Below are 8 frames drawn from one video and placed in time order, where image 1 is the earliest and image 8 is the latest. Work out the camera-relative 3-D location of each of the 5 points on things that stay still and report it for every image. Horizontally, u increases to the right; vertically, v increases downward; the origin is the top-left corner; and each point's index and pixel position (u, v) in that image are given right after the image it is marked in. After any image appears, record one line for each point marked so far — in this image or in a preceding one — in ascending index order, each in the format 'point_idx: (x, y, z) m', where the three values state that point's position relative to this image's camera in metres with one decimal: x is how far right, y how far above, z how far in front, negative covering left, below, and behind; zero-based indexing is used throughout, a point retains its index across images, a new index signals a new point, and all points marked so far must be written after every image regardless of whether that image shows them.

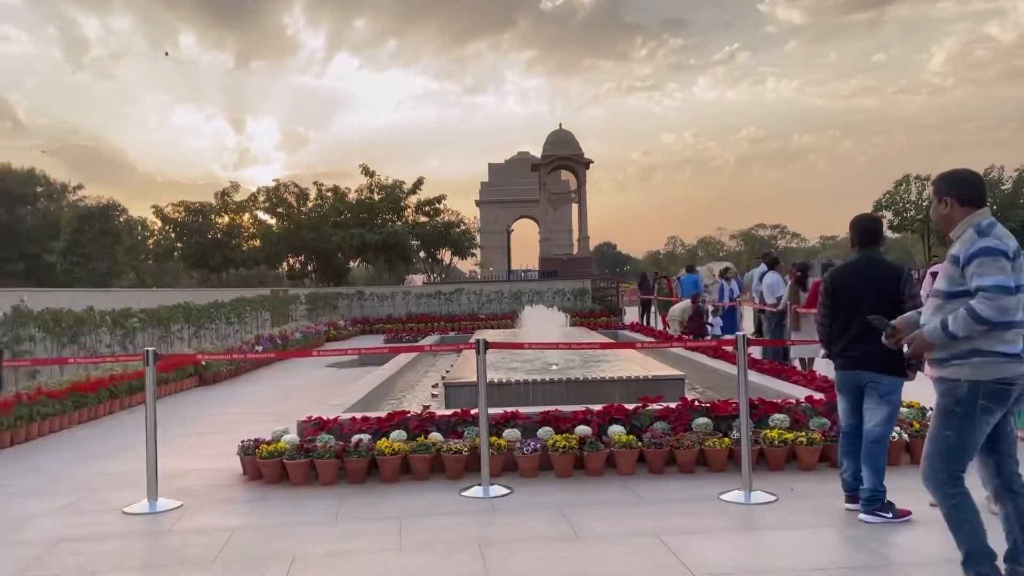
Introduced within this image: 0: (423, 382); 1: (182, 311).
0: (-1.1, -1.3, +10.2) m
1: (-5.4, -0.4, +13.4) m
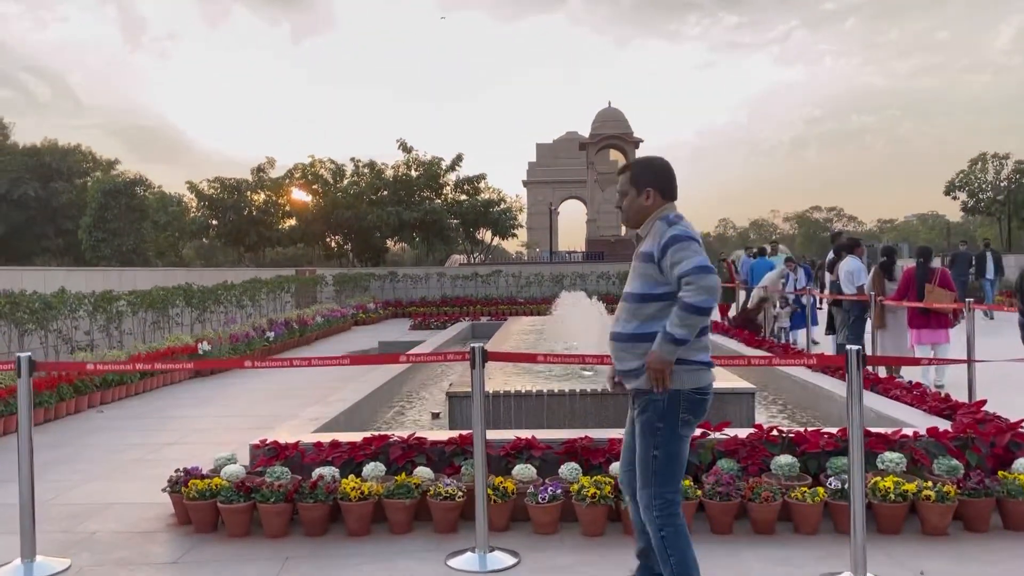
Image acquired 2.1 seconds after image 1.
0: (-0.8, -1.1, +8.7) m
1: (-4.9, -0.1, +12.2) m
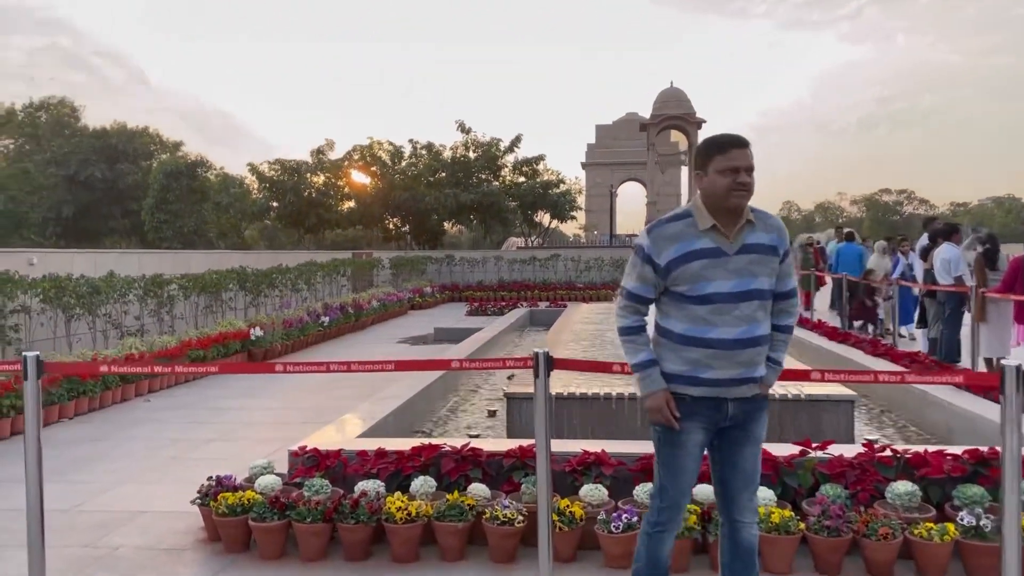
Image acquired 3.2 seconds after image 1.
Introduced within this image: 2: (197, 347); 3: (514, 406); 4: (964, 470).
0: (-0.2, -1.0, +8.2) m
1: (-4.0, +0.2, +11.9) m
2: (-3.7, -0.7, +9.7) m
3: (0.0, -0.8, +5.3) m
4: (+2.1, -0.9, +3.8) m
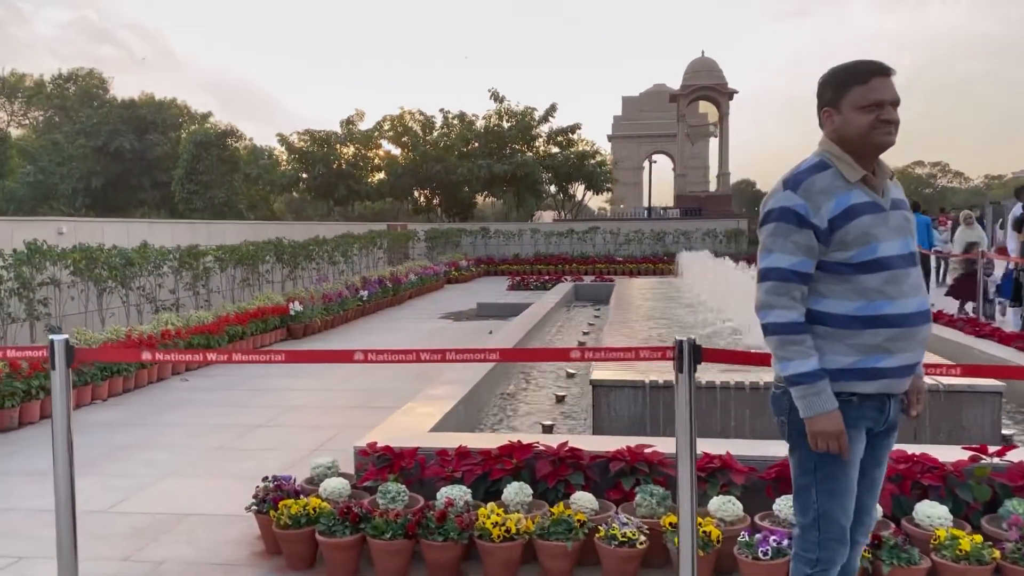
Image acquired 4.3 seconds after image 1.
0: (+0.4, -0.7, +7.5) m
1: (-3.3, +0.6, +11.3) m
2: (-3.1, -0.4, +9.2) m
3: (+0.5, -0.6, +4.7) m
4: (+2.6, -0.8, +3.1) m
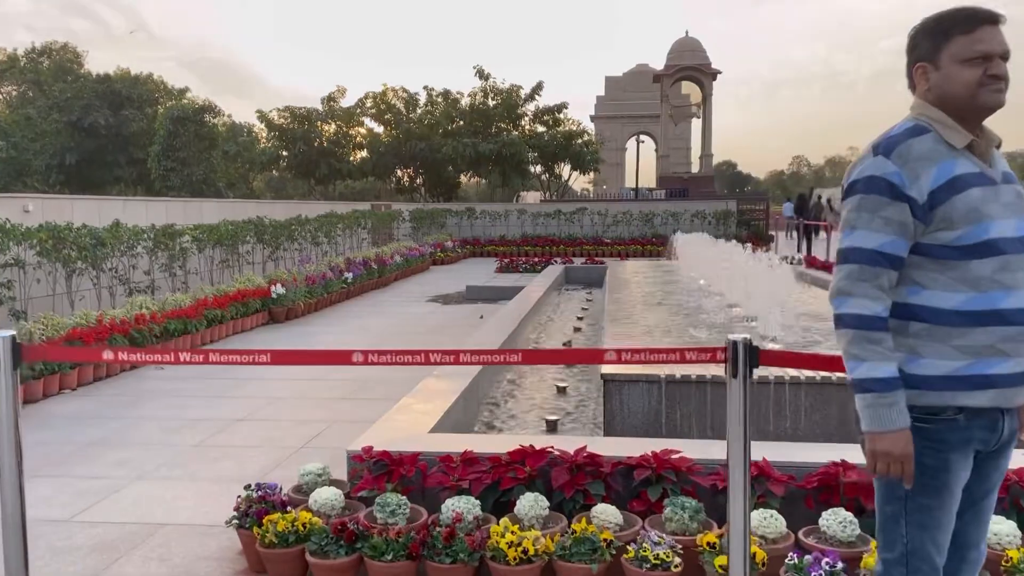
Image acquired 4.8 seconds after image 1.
0: (+0.3, -0.6, +7.2) m
1: (-3.4, +0.8, +10.8) m
2: (-3.2, -0.2, +8.8) m
3: (+0.5, -0.5, +4.3) m
4: (+2.6, -0.7, +2.8) m
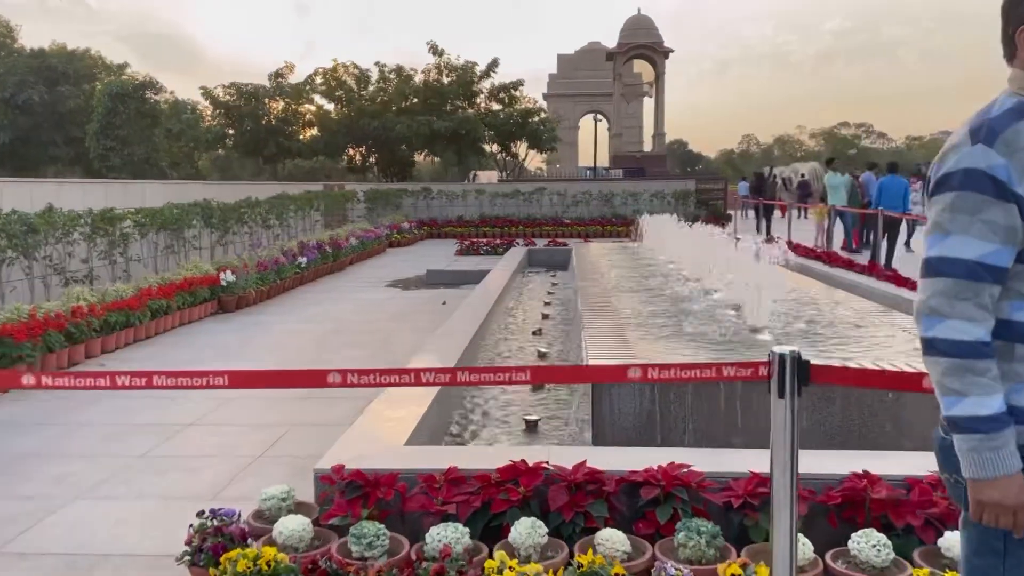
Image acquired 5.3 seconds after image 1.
0: (+0.1, -0.5, +6.8) m
1: (-3.9, +1.0, +10.2) m
2: (-3.5, -0.1, +8.2) m
3: (+0.4, -0.5, +4.0) m
4: (+2.6, -0.7, +2.6) m
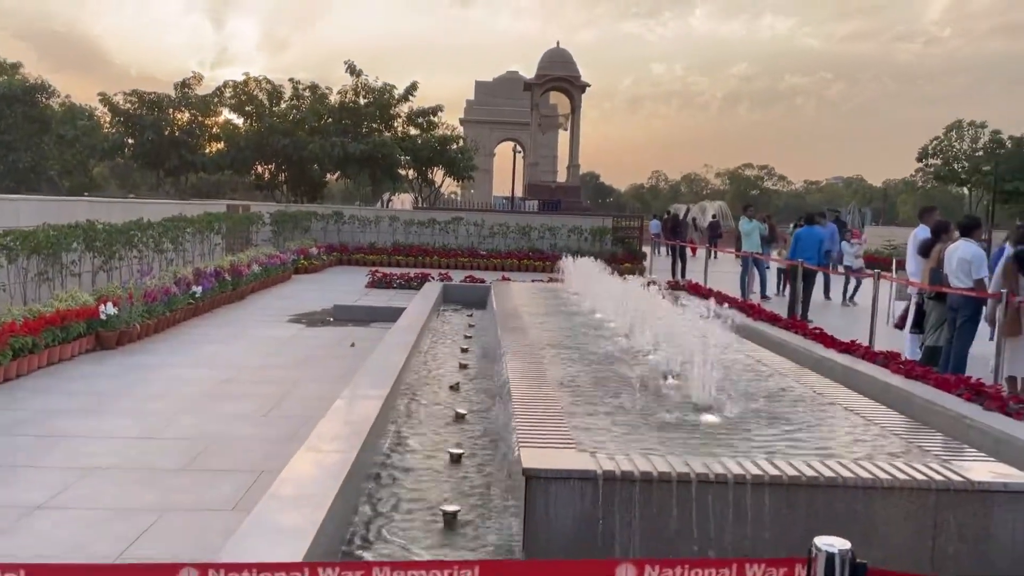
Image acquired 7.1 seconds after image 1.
0: (-0.6, -0.9, +6.2) m
1: (-4.8, +0.6, +9.2) m
2: (-4.3, -0.4, +7.2) m
3: (+0.1, -0.9, +3.4) m
4: (+2.4, -1.1, +2.3) m
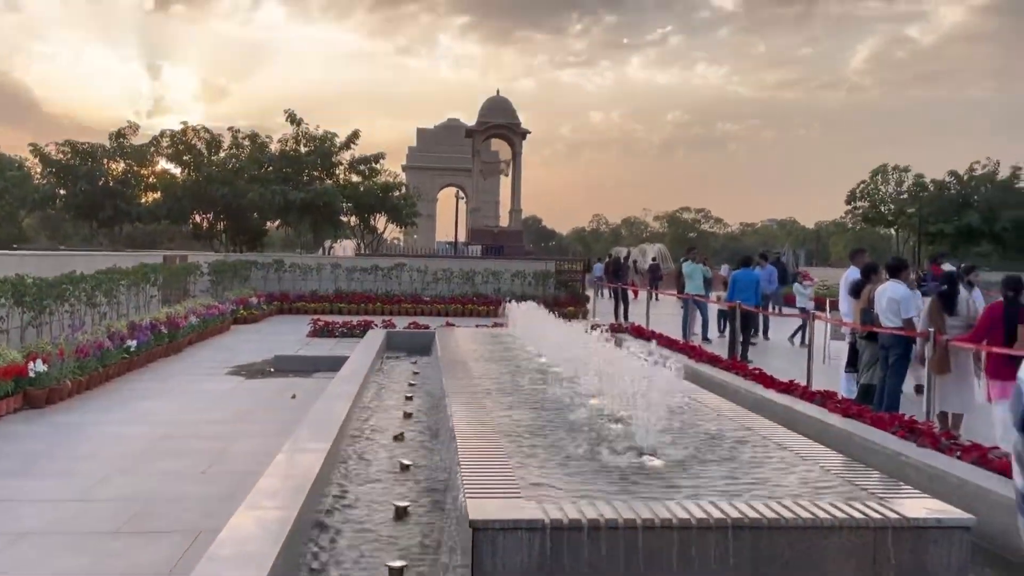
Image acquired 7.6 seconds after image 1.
0: (-1.0, -1.3, +6.1) m
1: (-5.5, 0.0, +8.9) m
2: (-4.7, -0.9, +6.9) m
3: (-0.1, -1.1, +3.4) m
4: (+2.3, -1.2, +2.4) m
